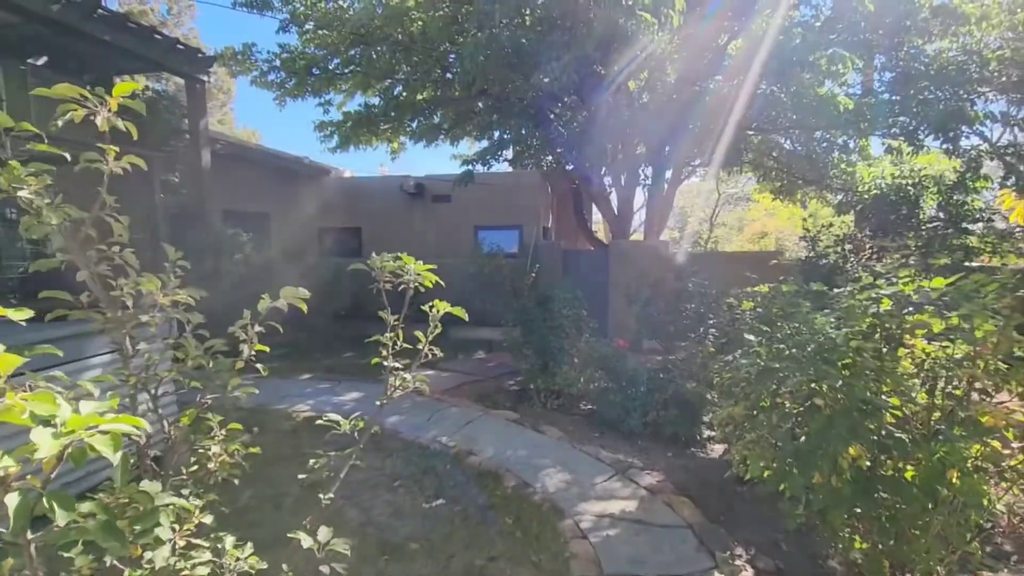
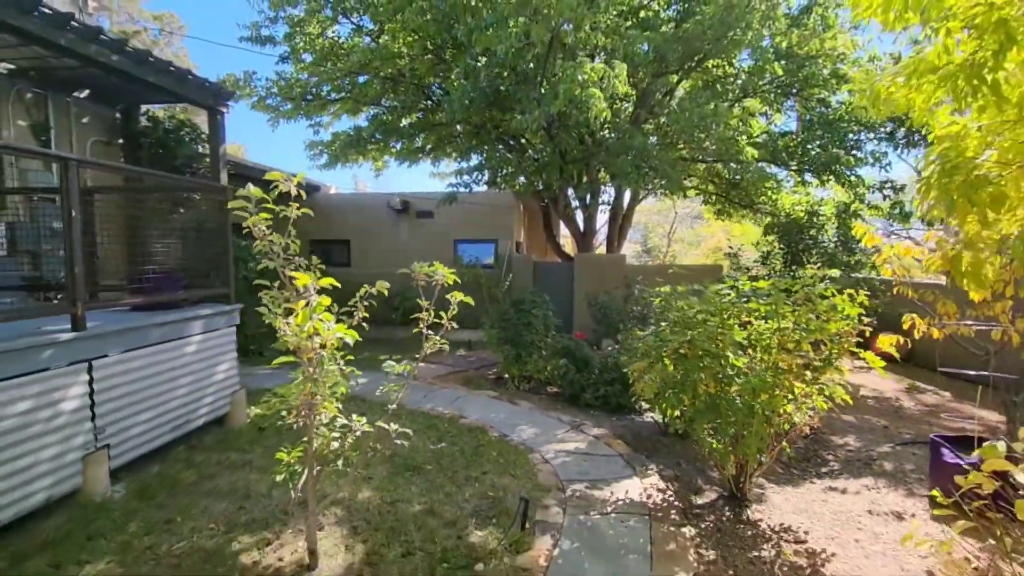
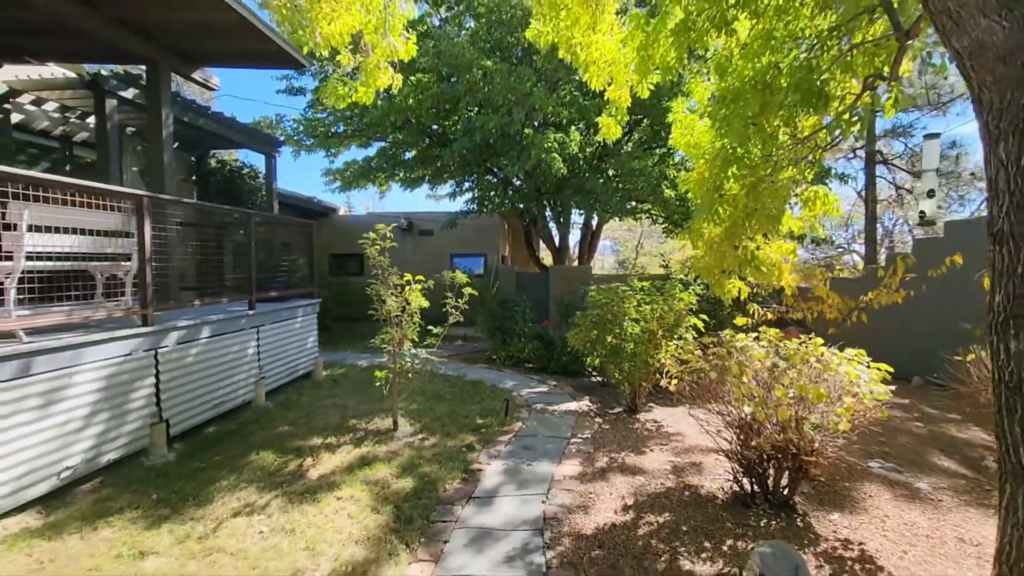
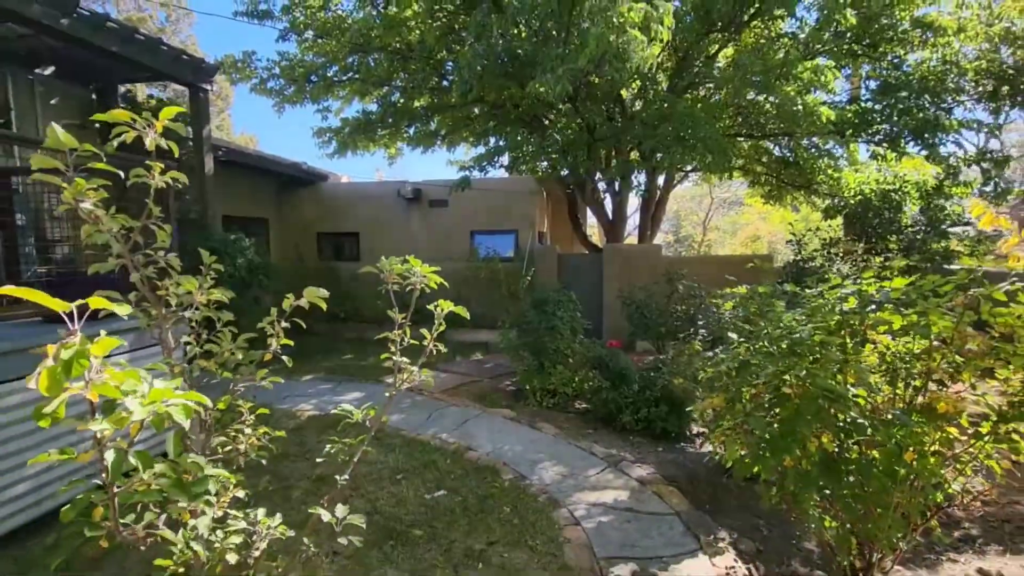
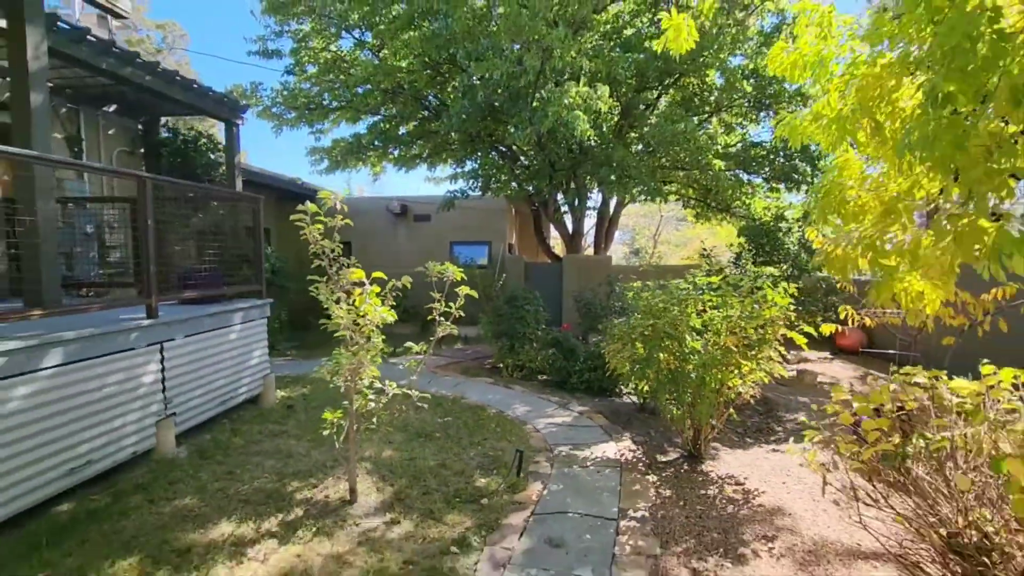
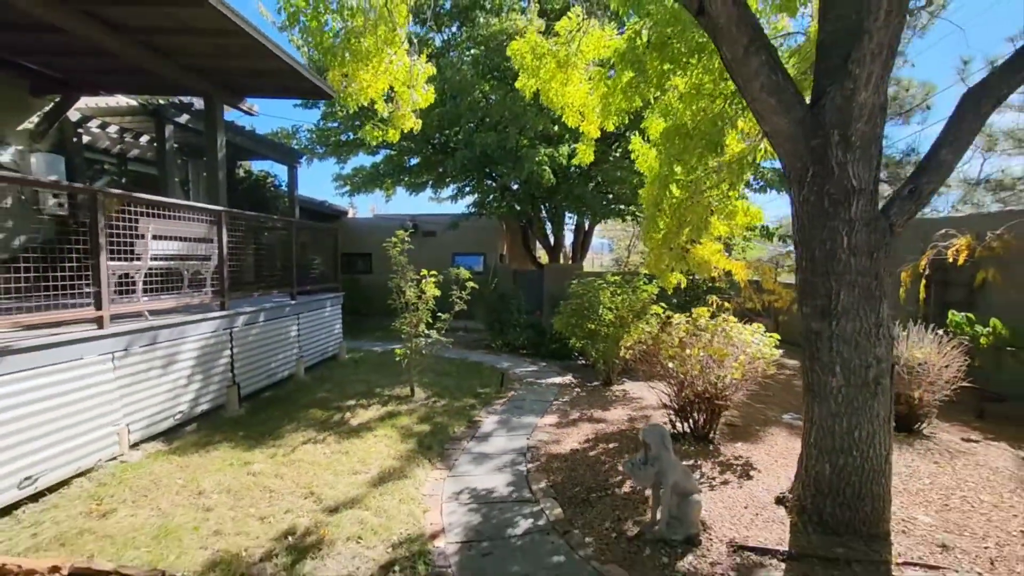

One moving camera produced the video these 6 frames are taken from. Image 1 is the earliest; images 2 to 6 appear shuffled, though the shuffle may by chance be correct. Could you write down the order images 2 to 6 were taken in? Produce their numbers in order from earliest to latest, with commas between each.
4, 2, 5, 3, 6
